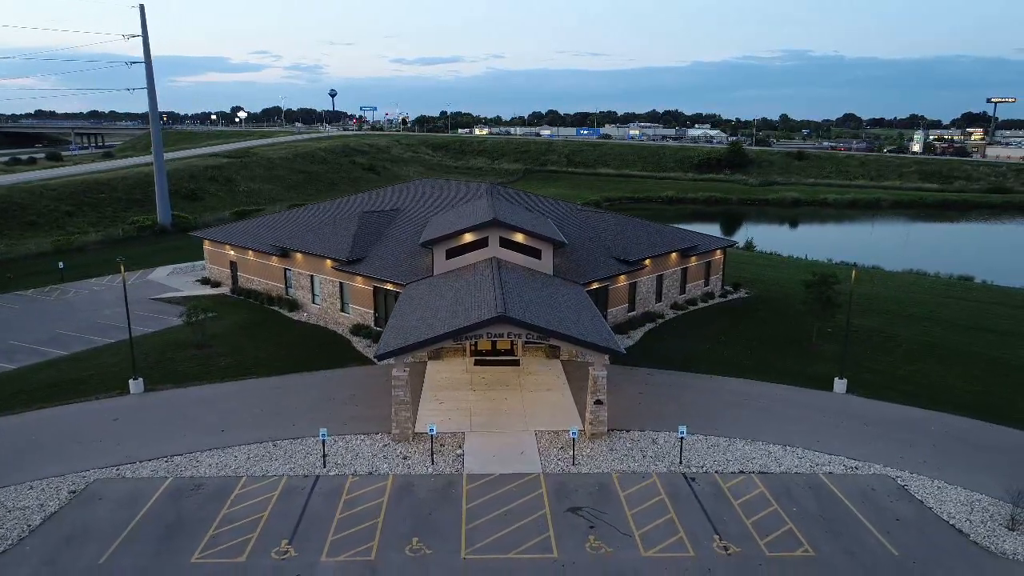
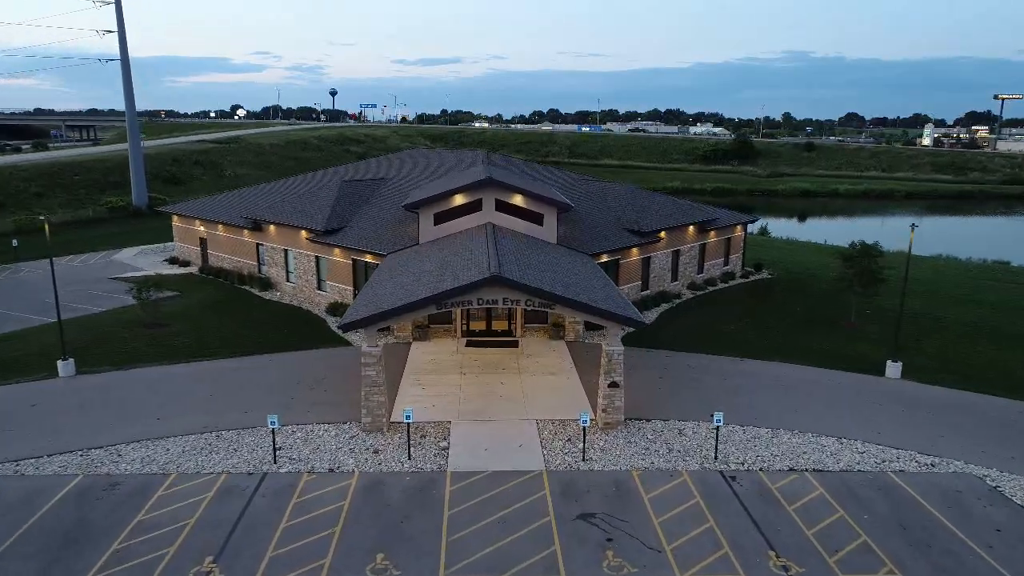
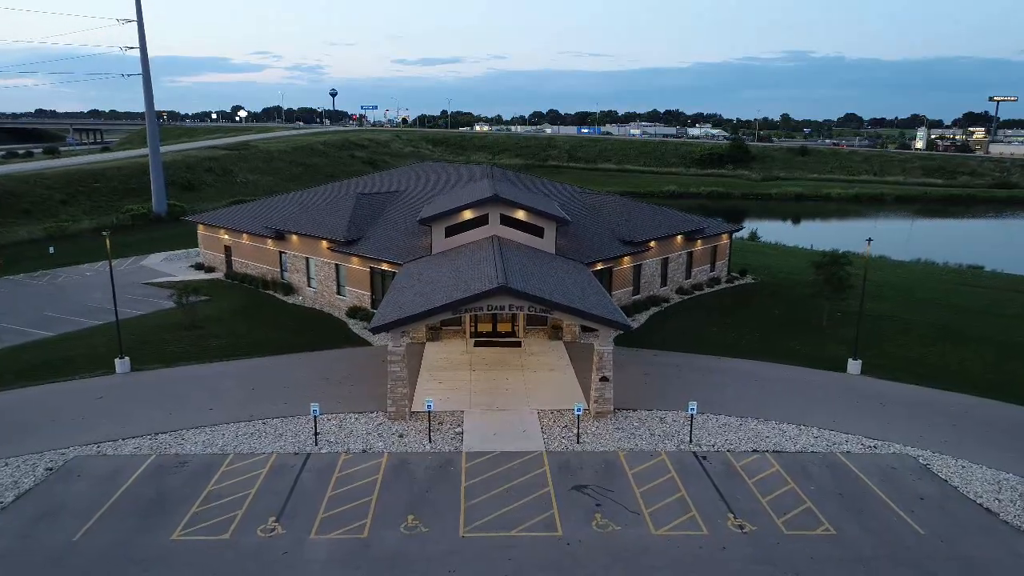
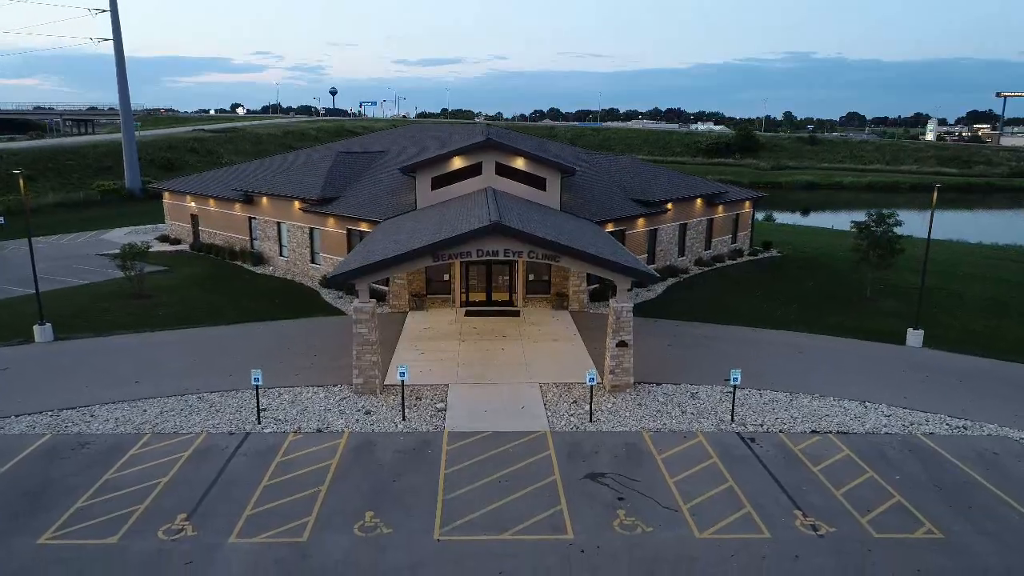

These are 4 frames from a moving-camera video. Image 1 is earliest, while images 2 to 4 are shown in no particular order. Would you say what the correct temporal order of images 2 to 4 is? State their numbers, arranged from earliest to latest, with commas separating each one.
3, 2, 4
